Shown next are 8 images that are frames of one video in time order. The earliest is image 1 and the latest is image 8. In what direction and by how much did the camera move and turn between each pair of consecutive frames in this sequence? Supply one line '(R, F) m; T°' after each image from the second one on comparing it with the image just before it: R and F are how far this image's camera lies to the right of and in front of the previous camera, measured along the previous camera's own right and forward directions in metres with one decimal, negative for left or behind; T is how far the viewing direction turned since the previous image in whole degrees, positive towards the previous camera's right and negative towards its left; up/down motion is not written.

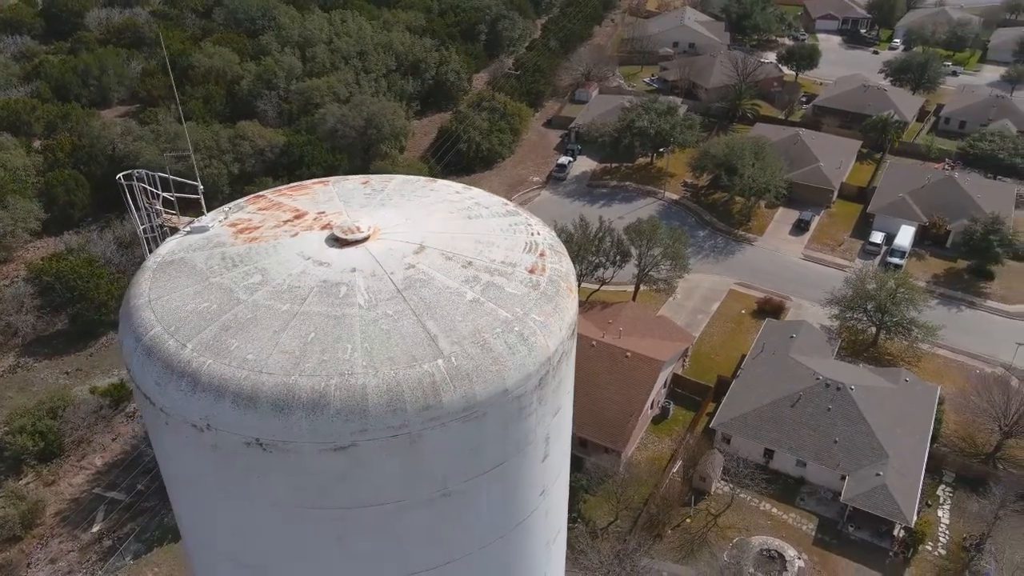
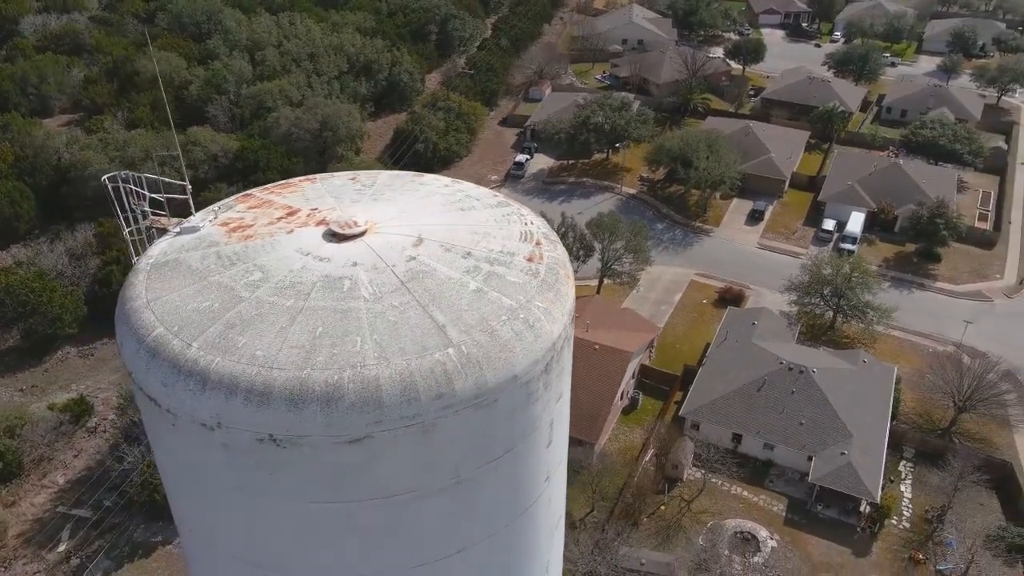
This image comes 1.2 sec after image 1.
(-0.3, 0.0) m; +3°
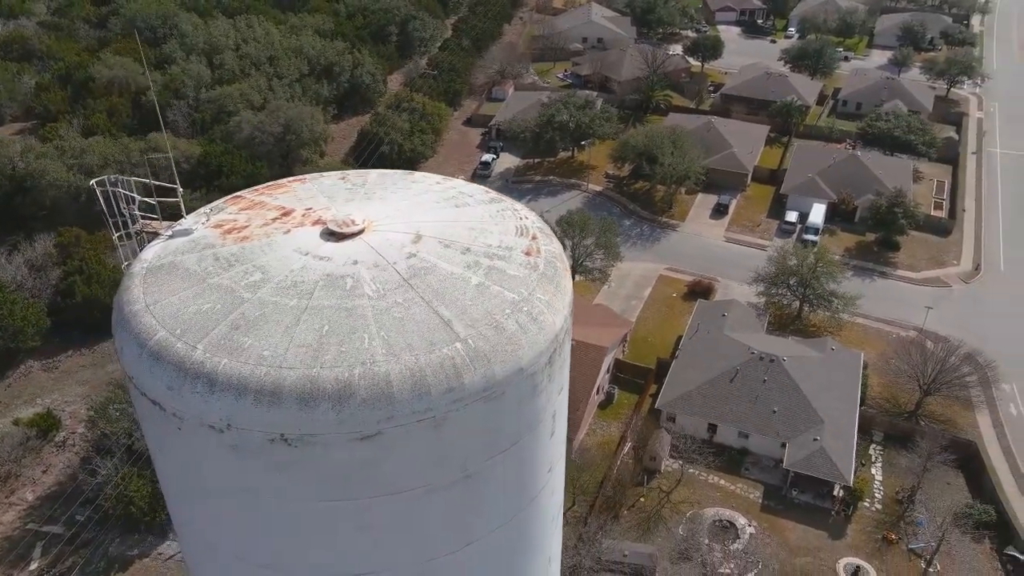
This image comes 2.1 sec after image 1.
(-0.2, 0.0) m; +3°
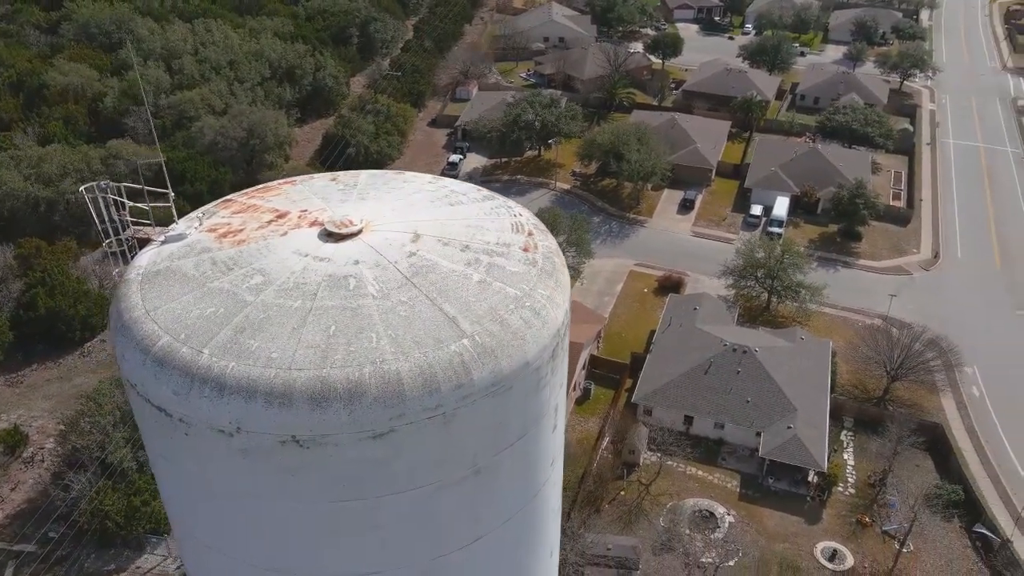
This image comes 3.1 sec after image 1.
(-0.2, 0.0) m; +2°
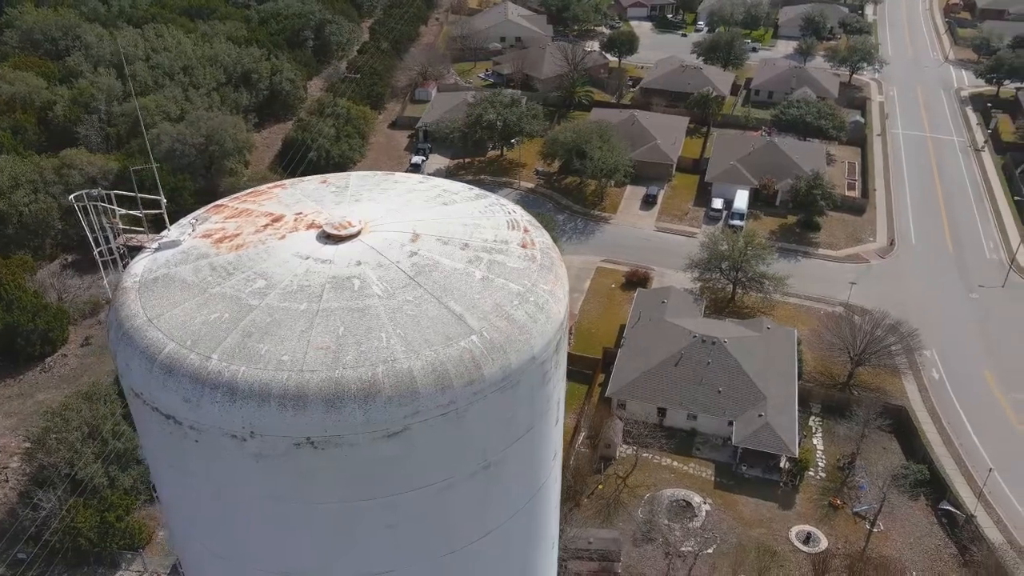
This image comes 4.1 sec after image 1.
(-0.3, -0.1) m; +3°
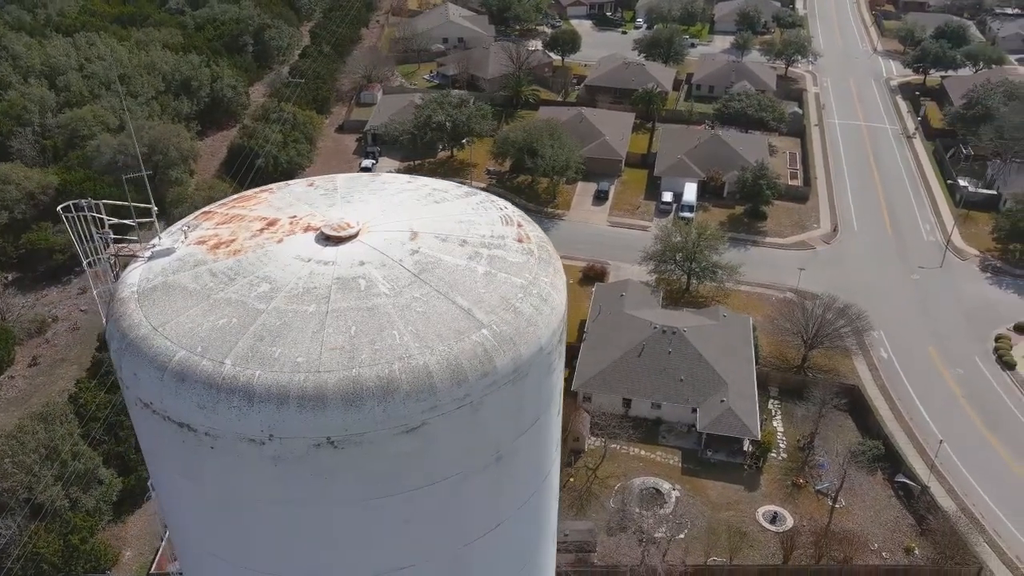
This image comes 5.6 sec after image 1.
(-0.4, -0.1) m; +4°
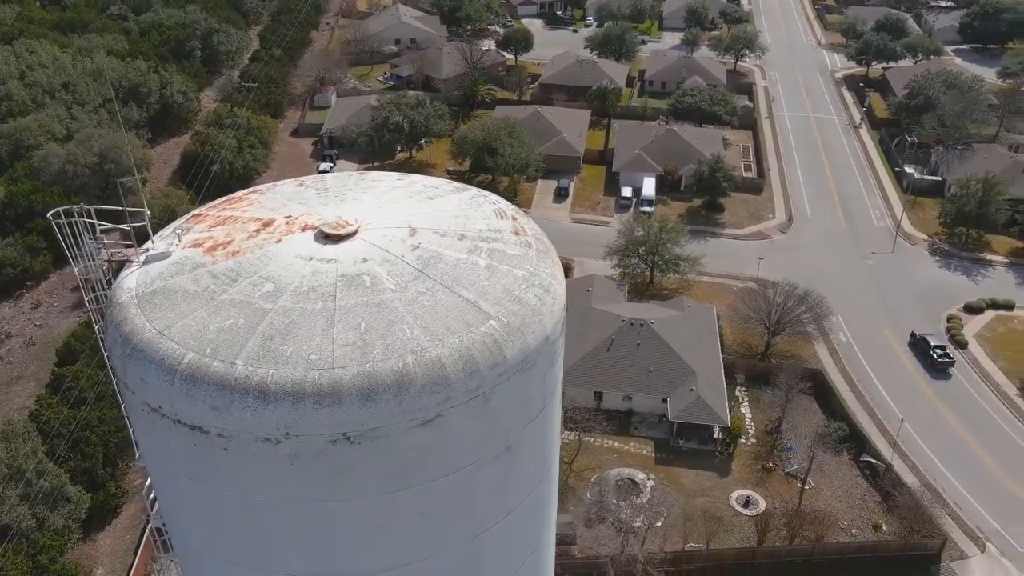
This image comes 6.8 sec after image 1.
(-0.3, -0.1) m; +3°
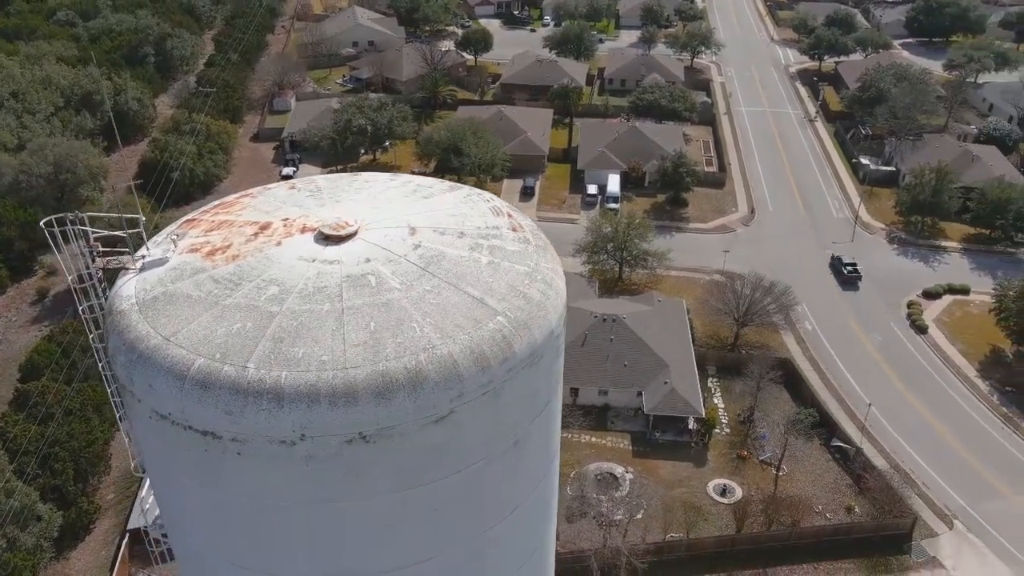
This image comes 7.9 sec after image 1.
(-0.3, -0.1) m; +3°
